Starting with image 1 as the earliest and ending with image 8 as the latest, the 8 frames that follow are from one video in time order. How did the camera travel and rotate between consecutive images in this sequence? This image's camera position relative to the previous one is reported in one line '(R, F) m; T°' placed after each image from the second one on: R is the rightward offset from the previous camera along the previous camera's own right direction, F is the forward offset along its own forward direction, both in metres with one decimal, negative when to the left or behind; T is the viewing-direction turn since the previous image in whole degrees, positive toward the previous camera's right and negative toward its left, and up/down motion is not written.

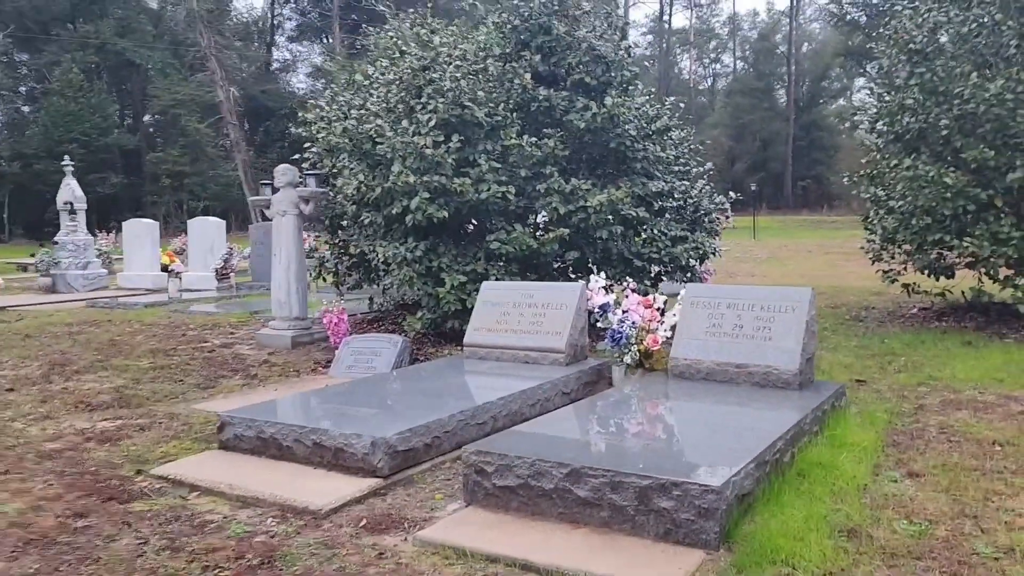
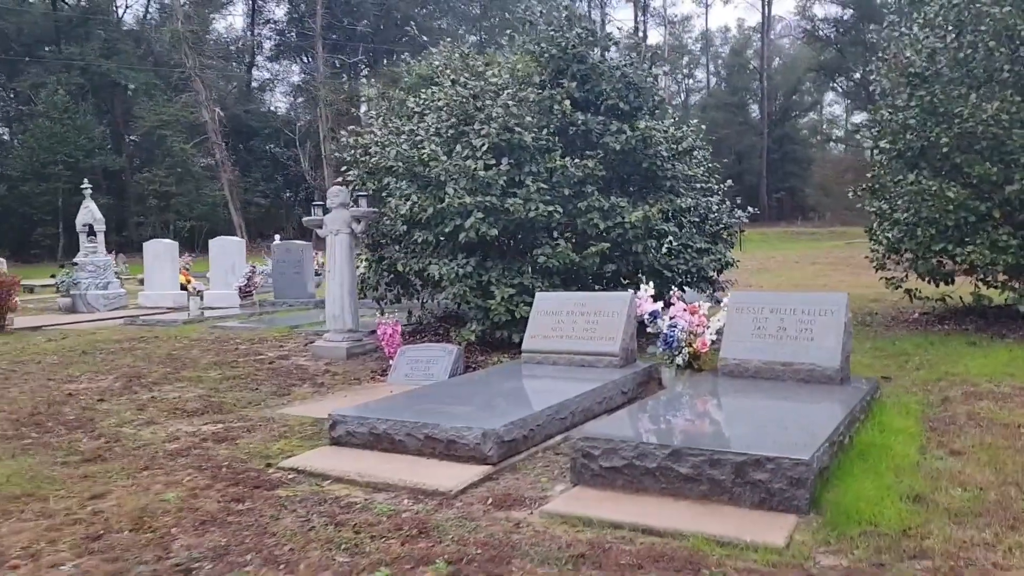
(-0.6, -0.5) m; +2°
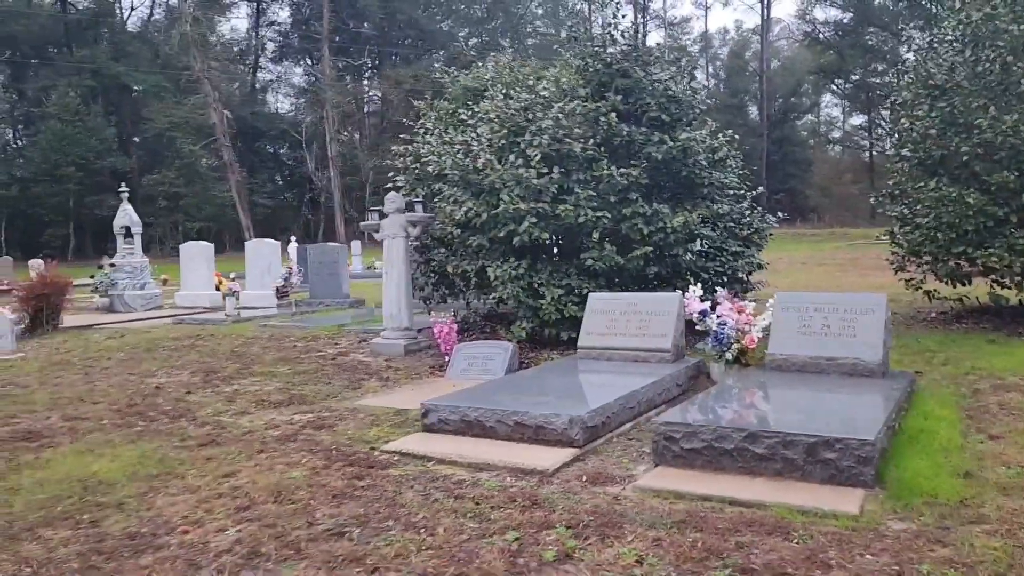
(-0.5, -0.5) m; 0°
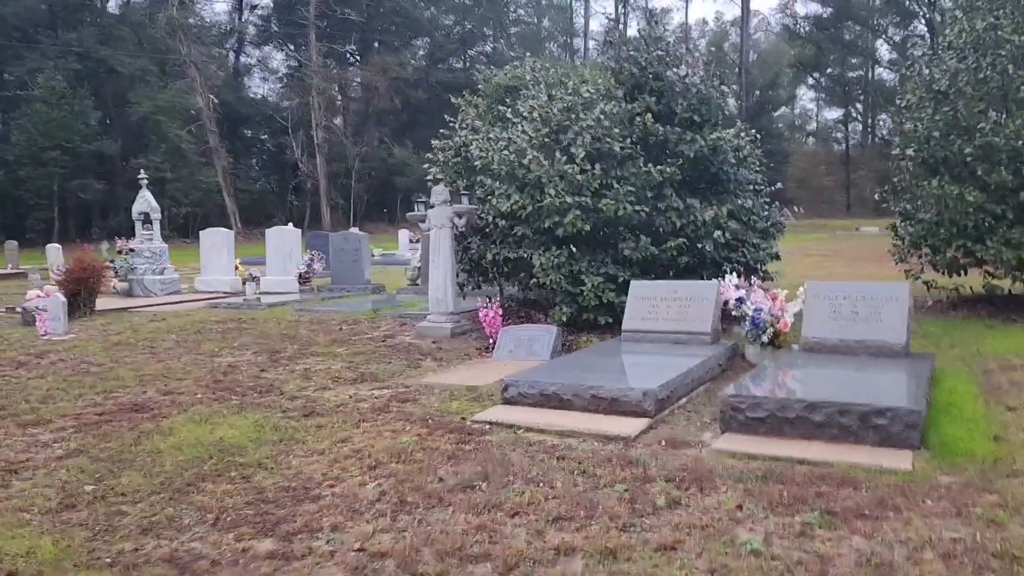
(-0.7, -0.6) m; +2°
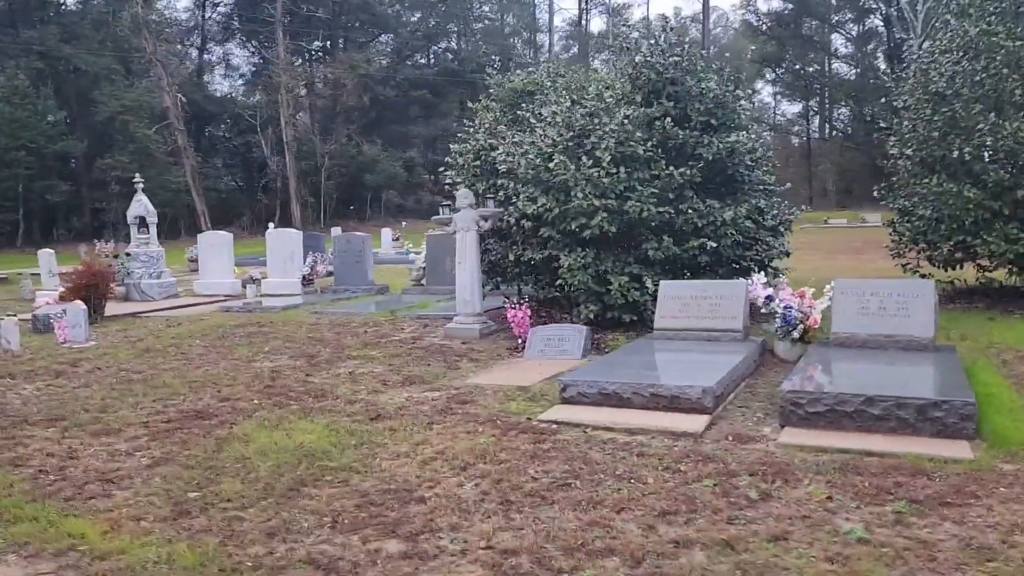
(-0.7, -0.2) m; +3°
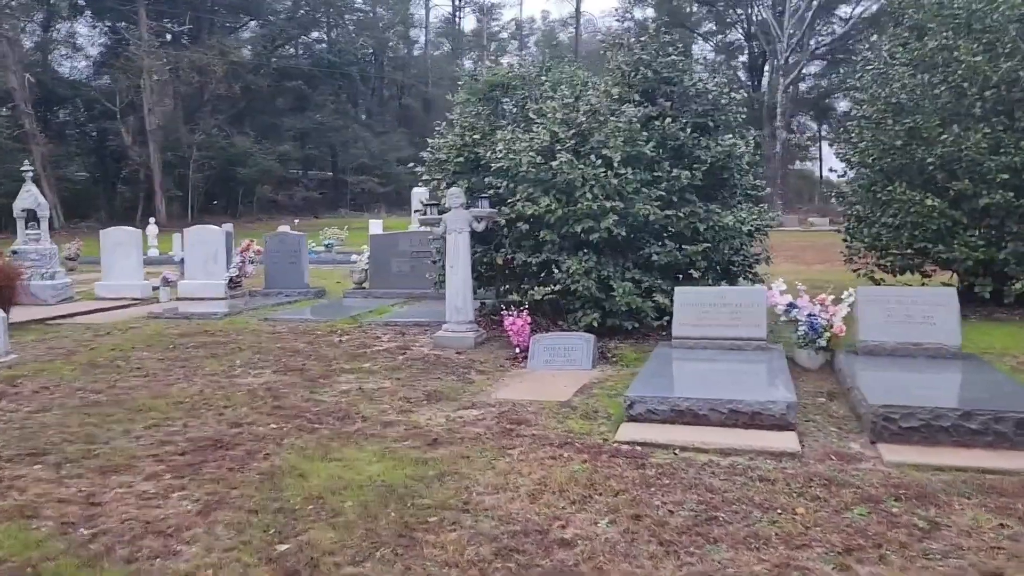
(-1.3, +0.6) m; +9°
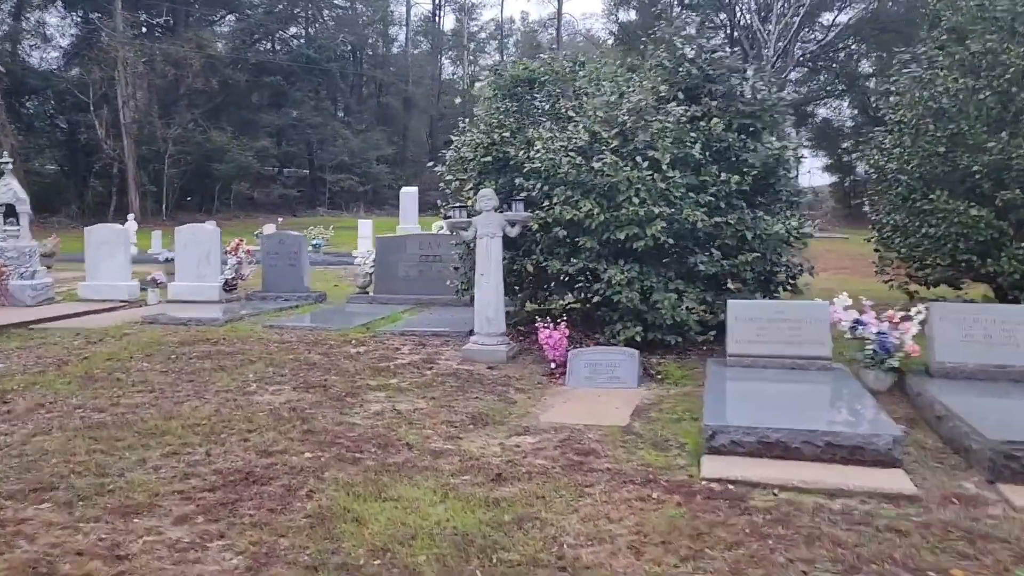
(-0.6, +0.6) m; +2°
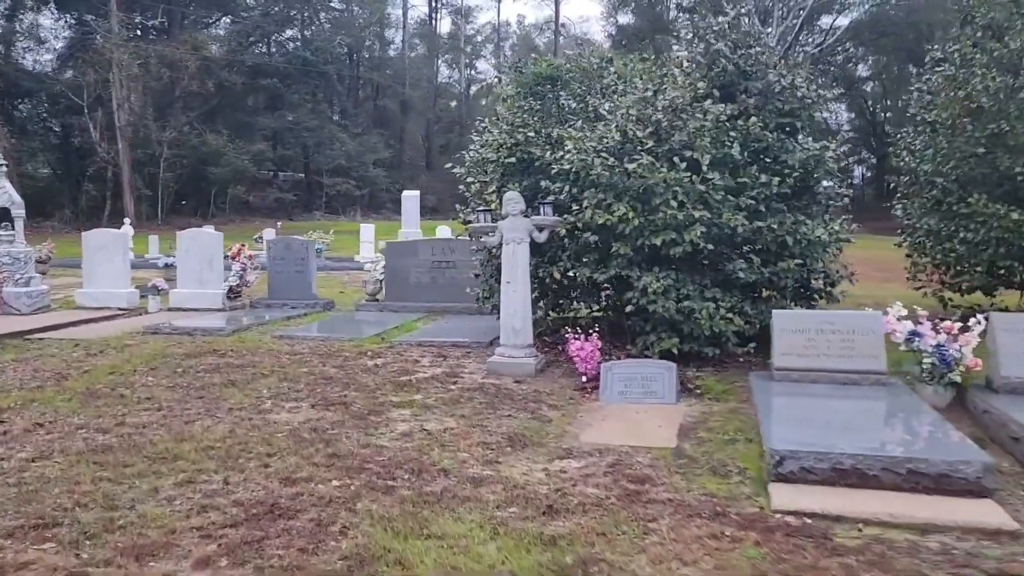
(-0.3, +0.5) m; 0°
